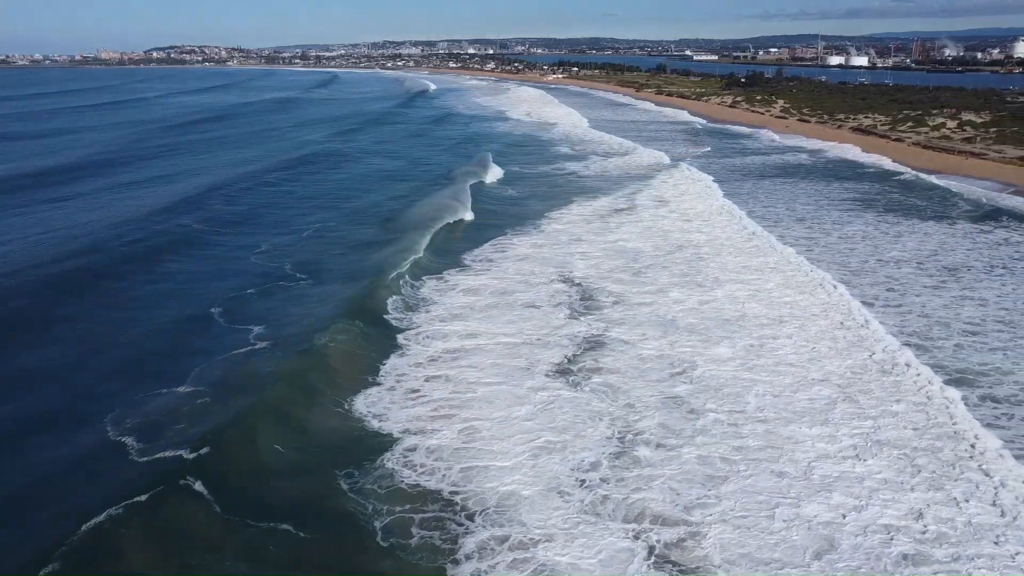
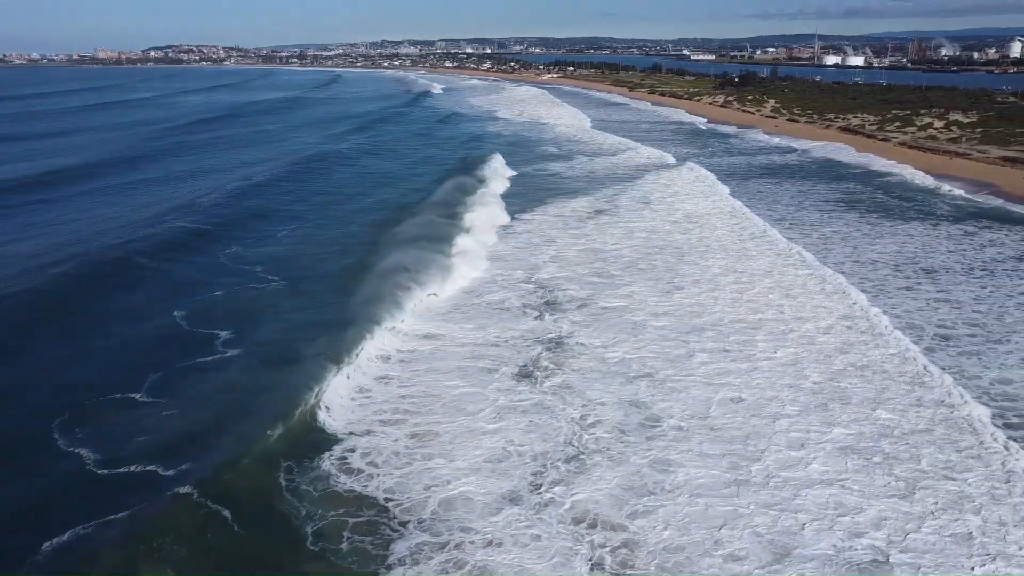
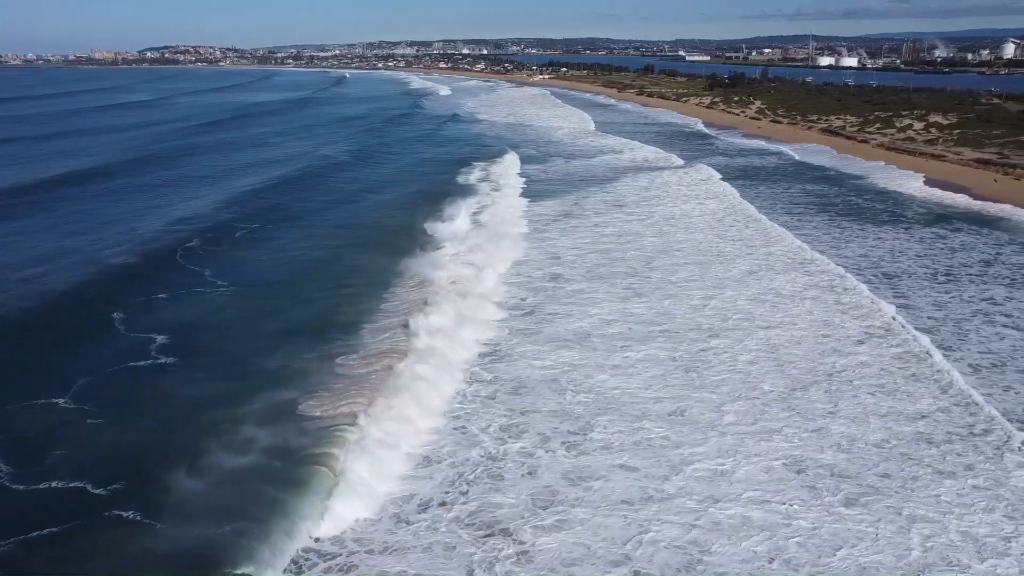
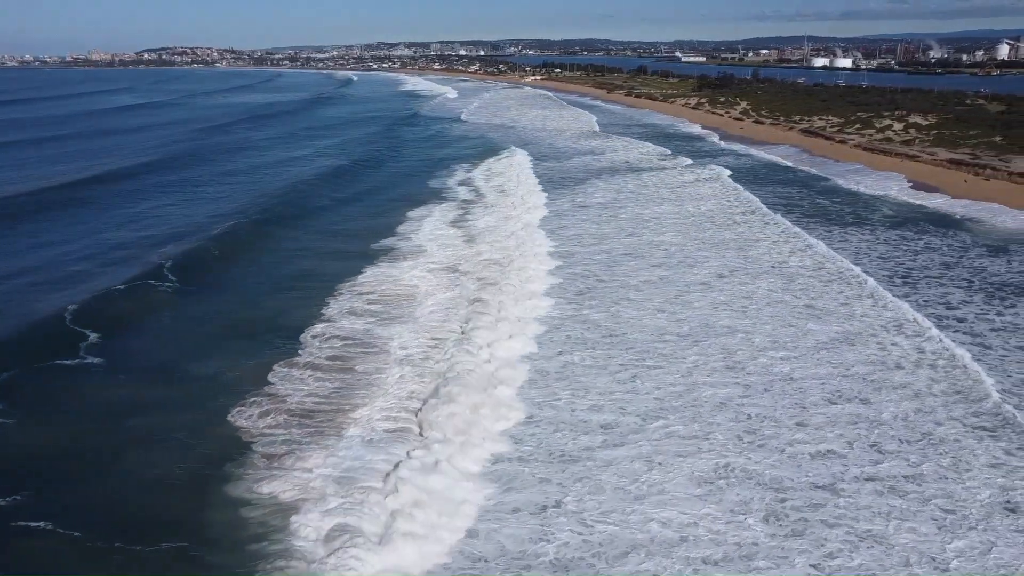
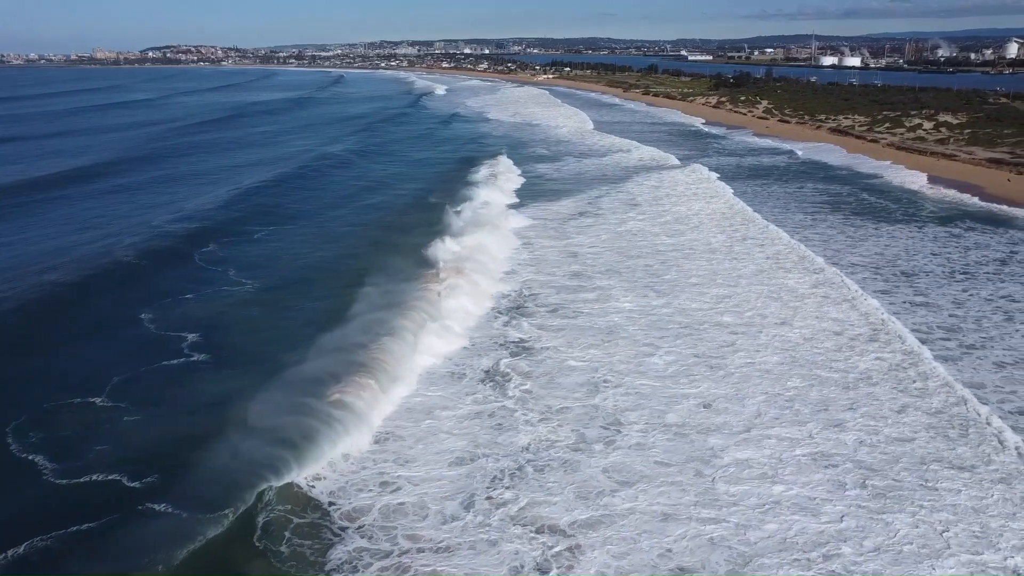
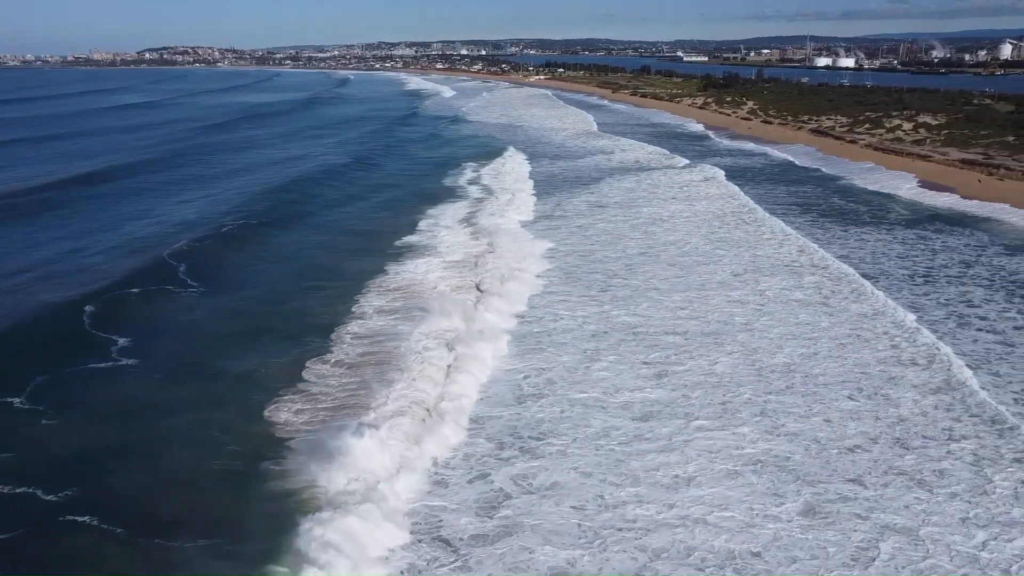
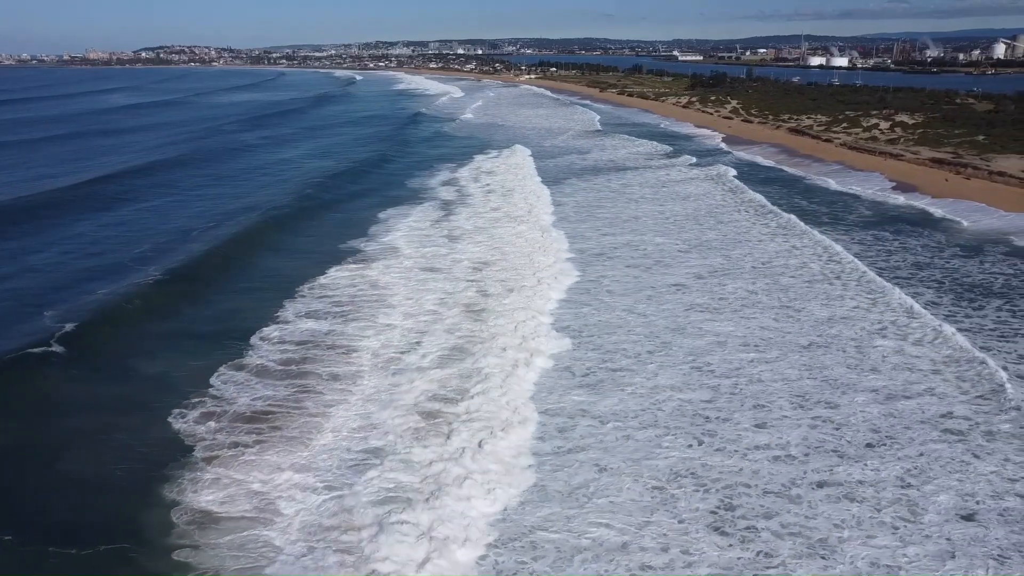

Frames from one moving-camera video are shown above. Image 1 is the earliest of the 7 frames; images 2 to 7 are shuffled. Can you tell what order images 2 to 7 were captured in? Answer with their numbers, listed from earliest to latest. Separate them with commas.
2, 5, 3, 6, 4, 7
